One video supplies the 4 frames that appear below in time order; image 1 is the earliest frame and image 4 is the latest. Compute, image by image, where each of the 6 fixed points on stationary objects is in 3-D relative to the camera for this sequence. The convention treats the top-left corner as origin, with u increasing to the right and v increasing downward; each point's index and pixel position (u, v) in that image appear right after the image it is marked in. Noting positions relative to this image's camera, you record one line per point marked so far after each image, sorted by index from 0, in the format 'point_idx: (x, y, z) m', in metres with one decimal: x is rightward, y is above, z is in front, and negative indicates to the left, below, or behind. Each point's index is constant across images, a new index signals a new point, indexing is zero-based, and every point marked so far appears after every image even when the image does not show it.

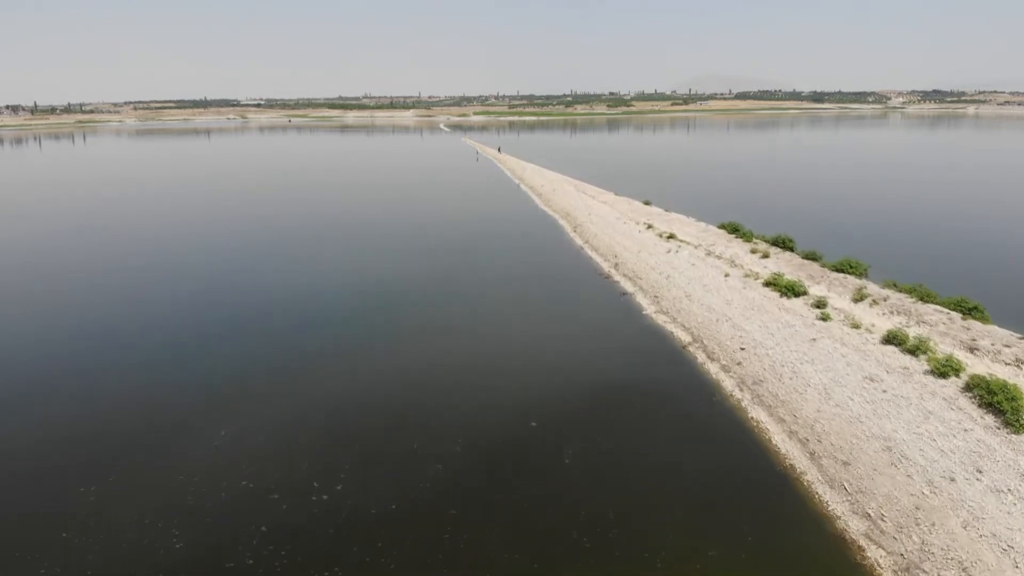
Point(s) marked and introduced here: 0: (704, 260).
0: (+5.8, +0.9, +18.3) m
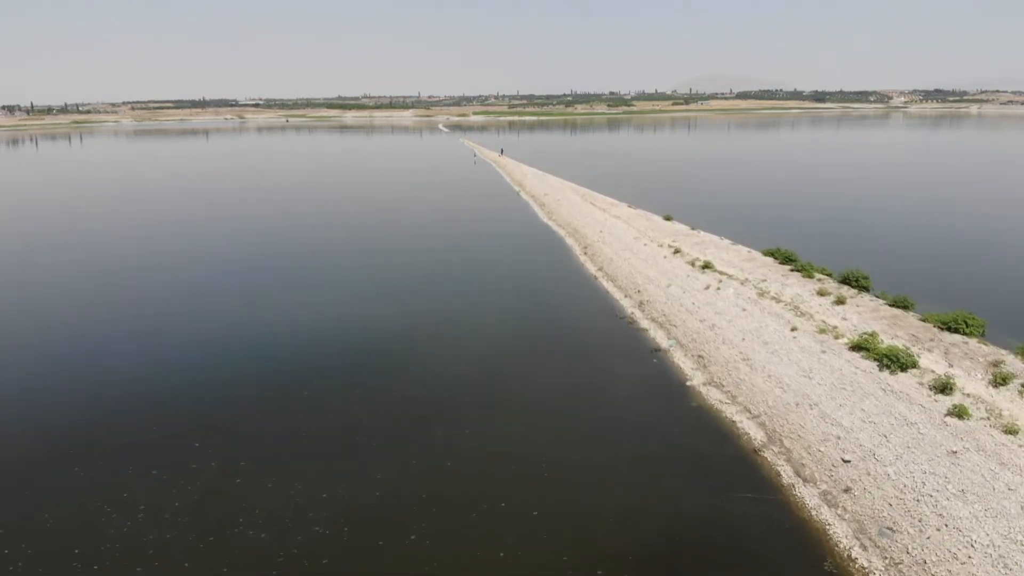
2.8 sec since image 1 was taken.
0: (+5.8, -0.4, +14.3) m
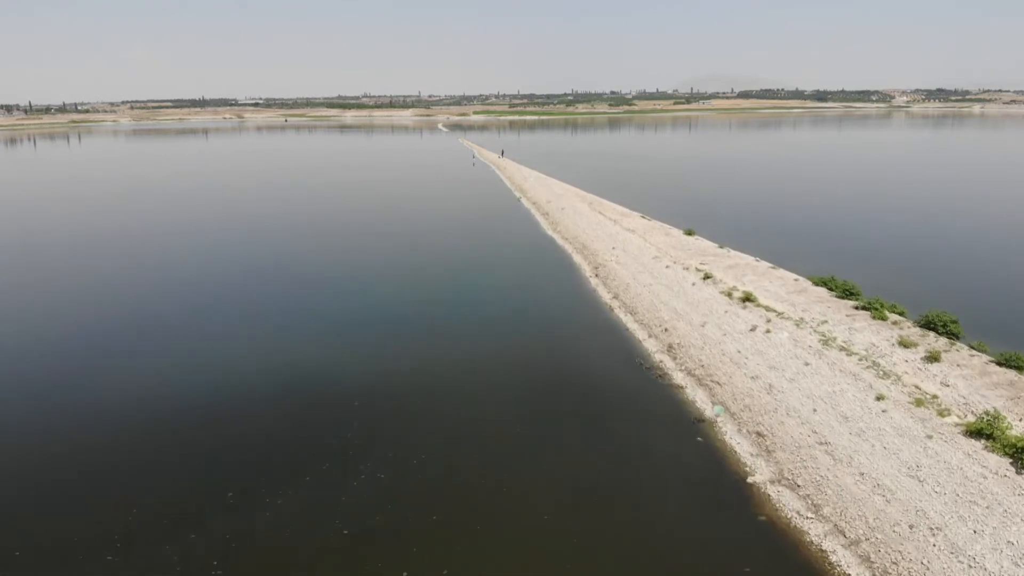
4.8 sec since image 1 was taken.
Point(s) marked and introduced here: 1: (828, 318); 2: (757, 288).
0: (+5.9, -1.3, +11.4) m
1: (+6.8, -0.7, +12.9) m
2: (+6.3, 0.0, +15.5) m
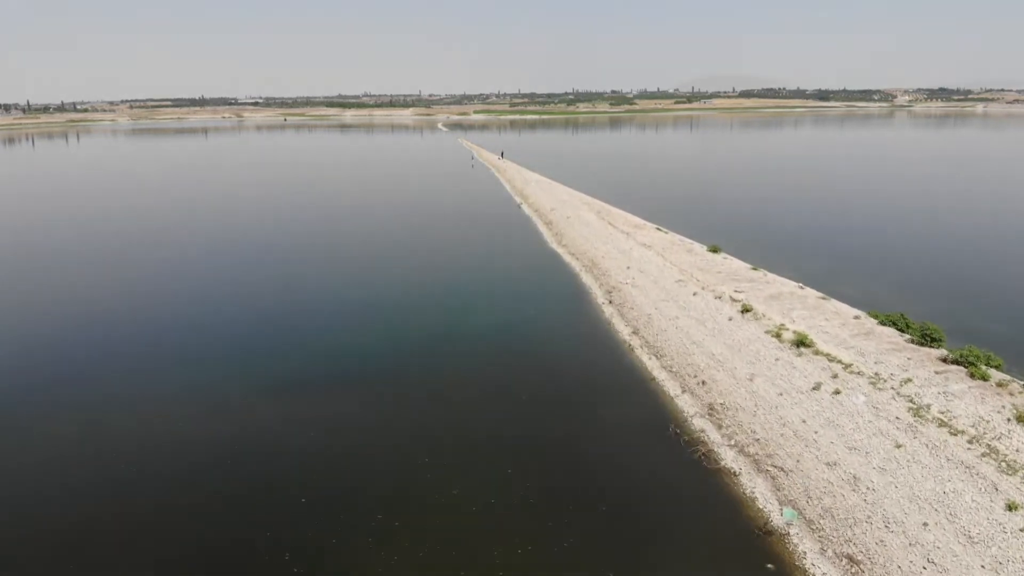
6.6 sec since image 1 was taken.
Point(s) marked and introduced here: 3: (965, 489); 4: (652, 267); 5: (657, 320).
0: (+5.9, -2.2, +8.8) m
1: (+6.8, -1.5, +10.3) m
2: (+6.4, -0.9, +12.9) m
3: (+5.8, -2.6, +7.7) m
4: (+4.6, +0.7, +19.8) m
5: (+3.7, -0.9, +15.2) m
